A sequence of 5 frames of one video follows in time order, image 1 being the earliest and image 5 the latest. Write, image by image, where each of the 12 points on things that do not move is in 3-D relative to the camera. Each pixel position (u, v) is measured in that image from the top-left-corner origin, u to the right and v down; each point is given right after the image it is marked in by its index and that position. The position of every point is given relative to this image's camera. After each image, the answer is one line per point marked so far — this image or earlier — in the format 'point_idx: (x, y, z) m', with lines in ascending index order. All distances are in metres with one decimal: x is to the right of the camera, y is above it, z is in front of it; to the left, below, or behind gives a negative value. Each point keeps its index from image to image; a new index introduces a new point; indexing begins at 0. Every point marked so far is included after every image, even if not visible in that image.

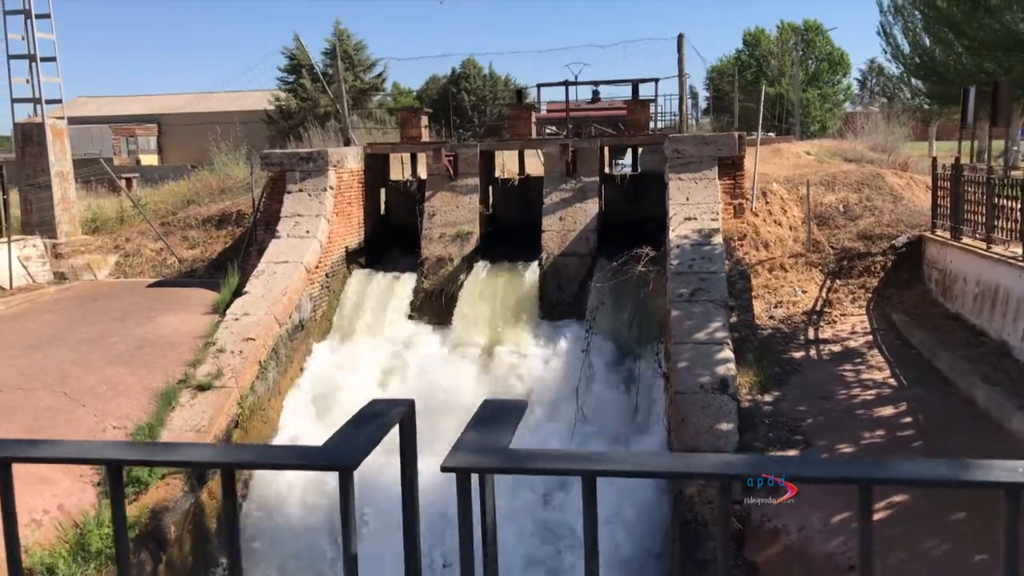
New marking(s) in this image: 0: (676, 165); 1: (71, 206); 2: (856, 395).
0: (+1.8, +1.3, +9.6) m
1: (-5.8, +1.1, +11.9) m
2: (+2.8, -0.9, +7.2) m
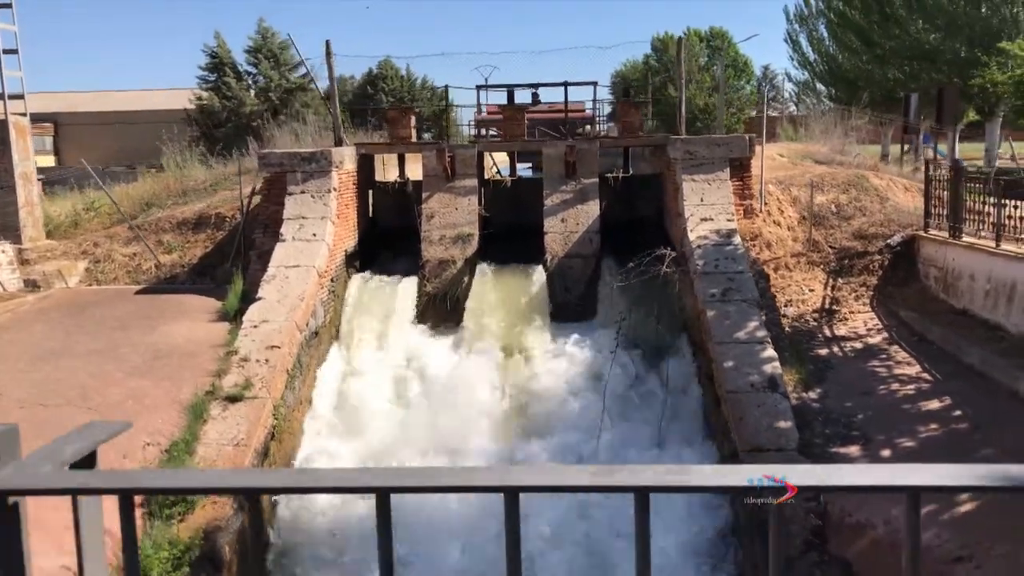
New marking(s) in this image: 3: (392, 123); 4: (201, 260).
0: (+1.9, +1.3, +9.7) m
1: (-5.9, +1.0, +11.2) m
2: (+3.2, -0.8, +7.4) m
3: (-1.6, +2.2, +11.8) m
4: (-3.8, +0.3, +11.1) m
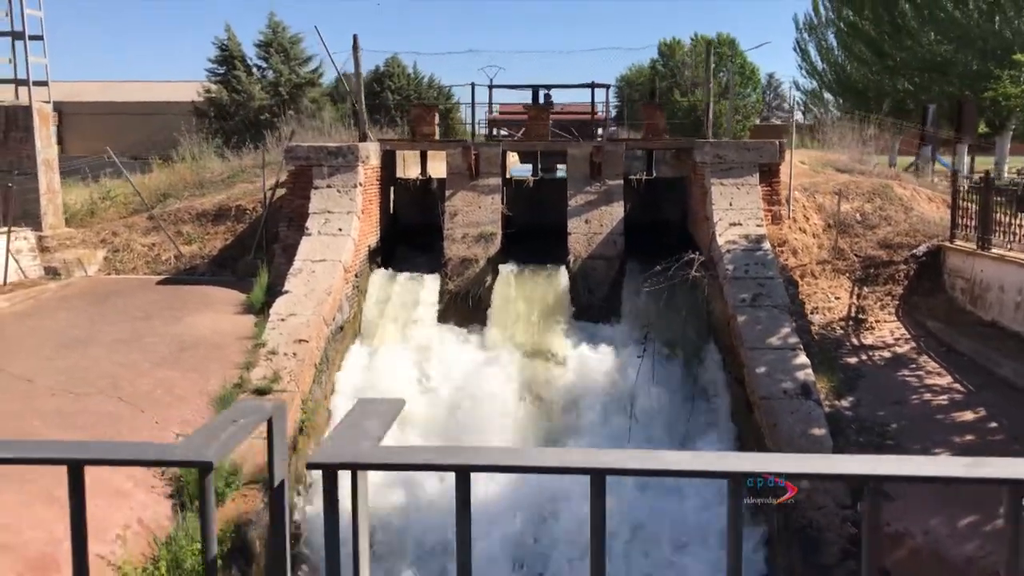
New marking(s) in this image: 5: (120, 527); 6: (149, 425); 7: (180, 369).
0: (+2.2, +1.3, +9.6) m
1: (-5.6, +1.1, +11.1) m
2: (+3.4, -0.9, +7.4) m
3: (-1.2, +2.2, +11.8) m
4: (-3.6, +0.4, +11.0) m
5: (-2.5, -1.5, +5.7) m
6: (-2.6, -1.0, +6.5) m
7: (-2.7, -0.7, +7.4) m
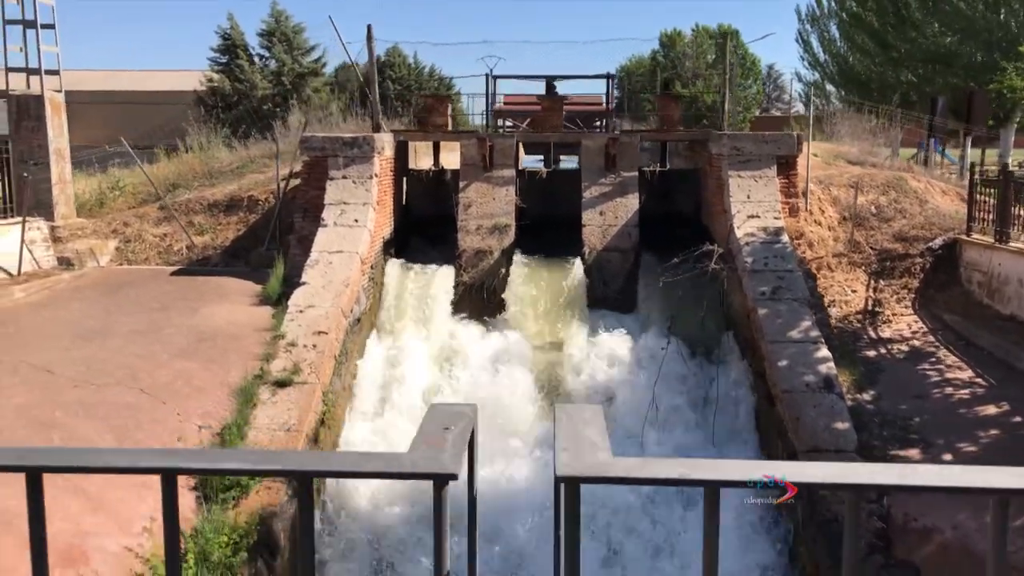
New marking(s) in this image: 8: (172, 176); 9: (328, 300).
0: (+2.4, +1.3, +9.6) m
1: (-5.4, +1.2, +11.0) m
2: (+3.6, -0.9, +7.4) m
3: (-1.1, +2.3, +11.7) m
4: (-3.4, +0.6, +11.0) m
5: (-2.3, -1.5, +5.7) m
6: (-2.4, -0.9, +6.5) m
7: (-2.6, -0.6, +7.4) m
8: (-5.3, +1.7, +14.1) m
9: (-1.7, -0.1, +8.2) m
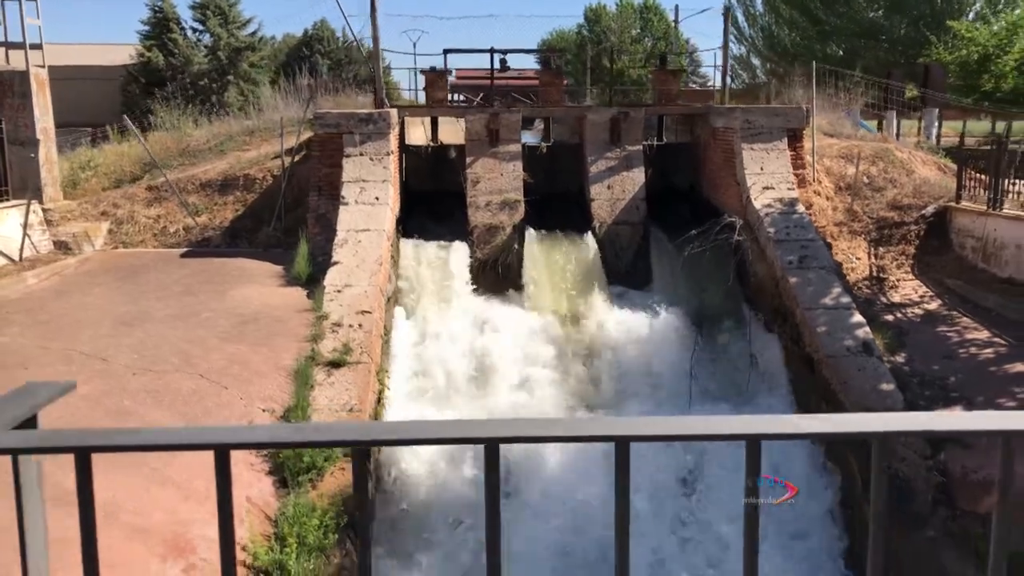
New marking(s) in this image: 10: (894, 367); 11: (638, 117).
0: (+2.5, +1.7, +9.8) m
1: (-5.4, +1.4, +10.6) m
2: (+4.0, -0.6, +7.8) m
3: (-1.1, +2.6, +11.6) m
4: (-3.3, +0.8, +10.7) m
5: (-1.7, -1.4, +5.6) m
6: (-1.9, -0.8, +6.4) m
7: (-2.1, -0.4, +7.2) m
8: (-5.5, +2.0, +13.6) m
9: (-1.3, +0.1, +8.1) m
10: (+3.2, -0.7, +7.5) m
11: (+1.5, +2.1, +10.9) m
